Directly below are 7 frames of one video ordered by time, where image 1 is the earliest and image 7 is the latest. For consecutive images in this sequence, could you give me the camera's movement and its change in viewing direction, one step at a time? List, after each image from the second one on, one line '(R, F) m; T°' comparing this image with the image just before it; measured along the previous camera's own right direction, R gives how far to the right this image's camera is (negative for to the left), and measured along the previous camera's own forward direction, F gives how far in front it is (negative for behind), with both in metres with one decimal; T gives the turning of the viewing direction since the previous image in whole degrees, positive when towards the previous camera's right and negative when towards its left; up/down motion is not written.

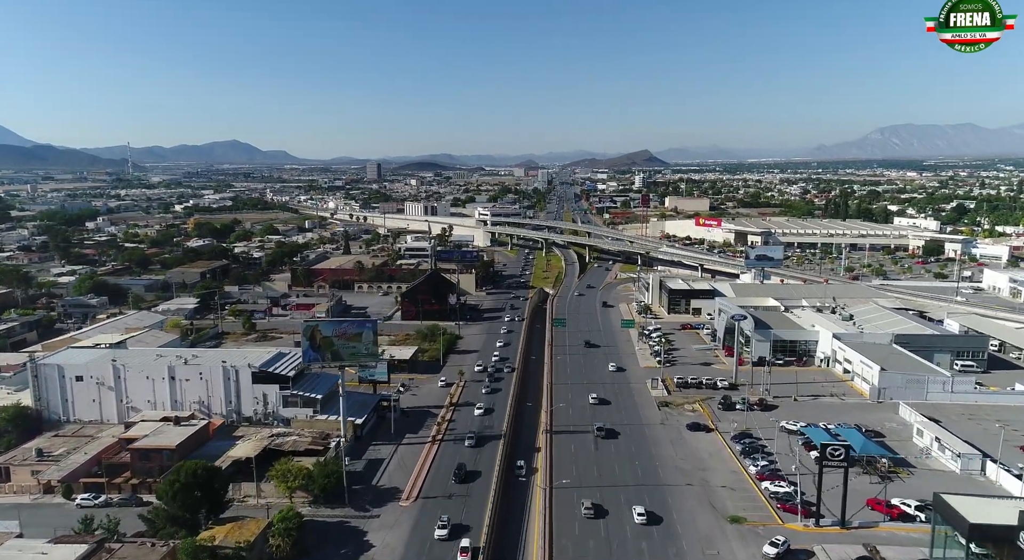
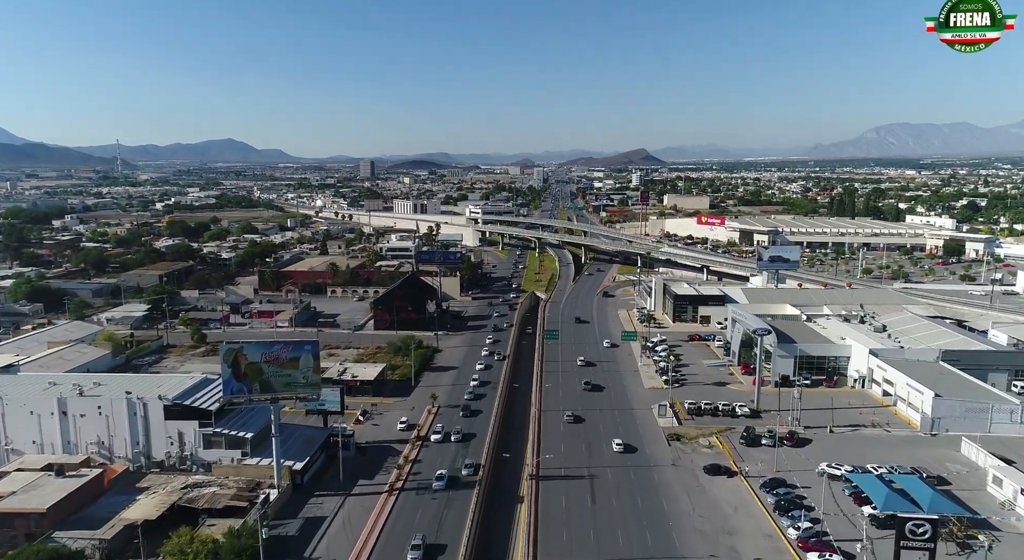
(+0.6, +4.9) m; 0°
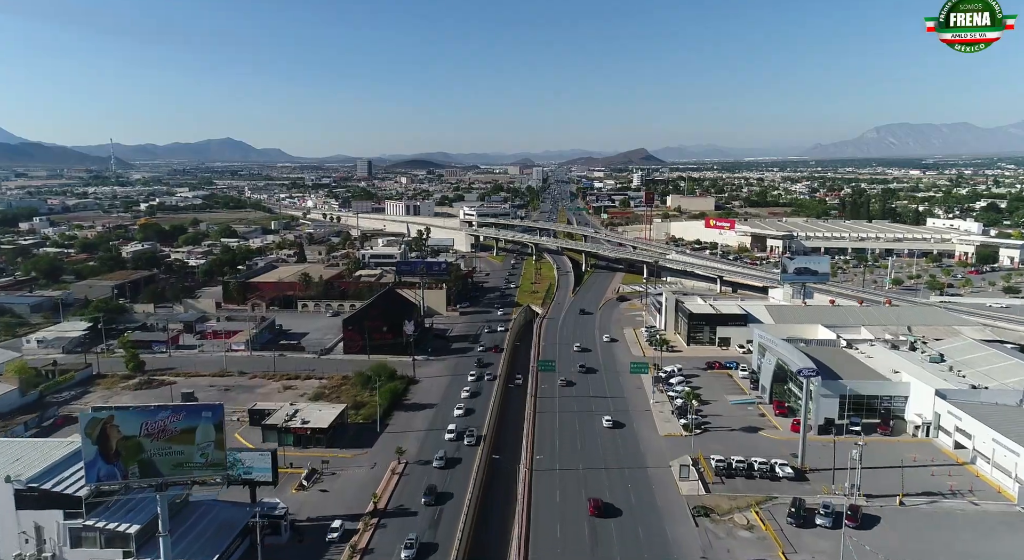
(+0.5, +5.3) m; 0°
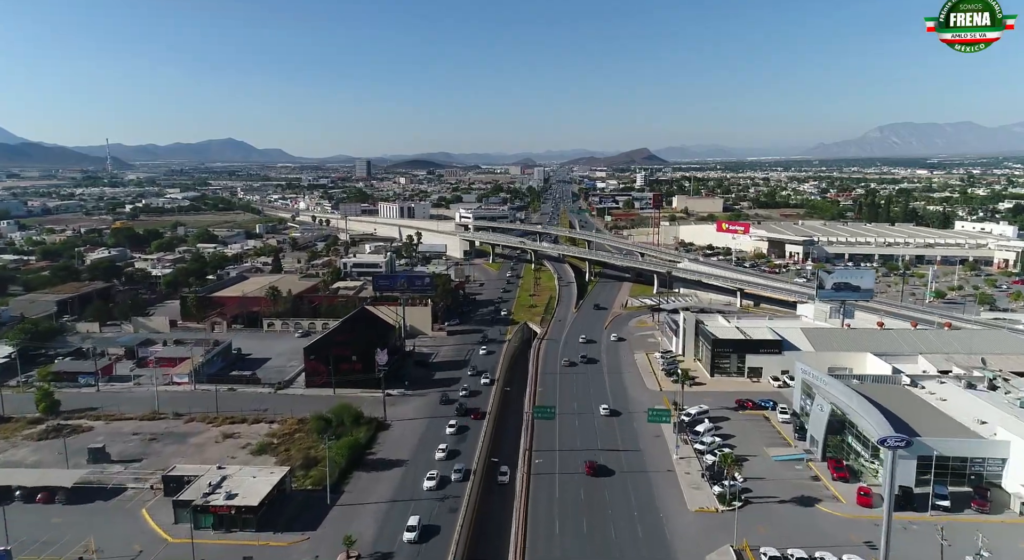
(+0.4, +5.4) m; 0°
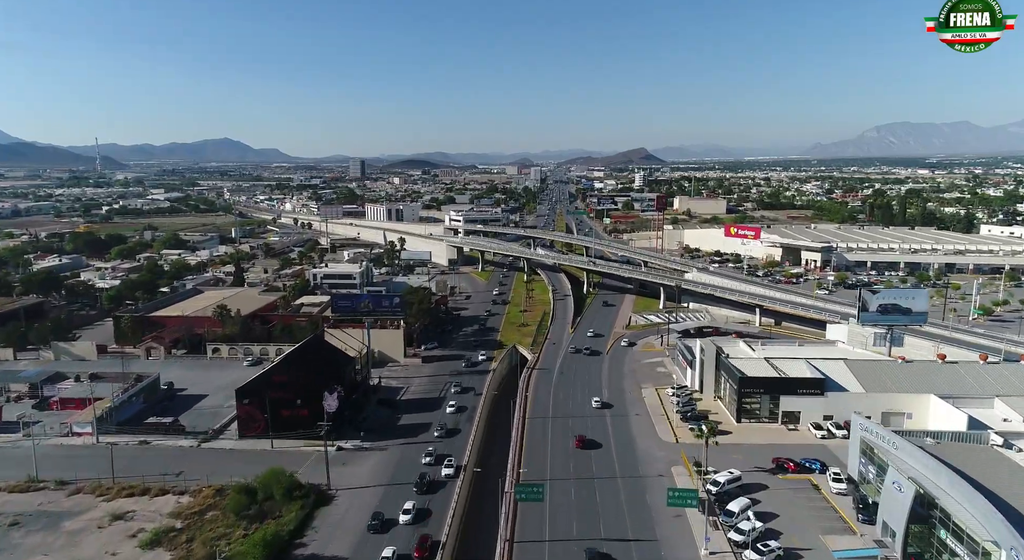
(+0.6, +5.6) m; 0°
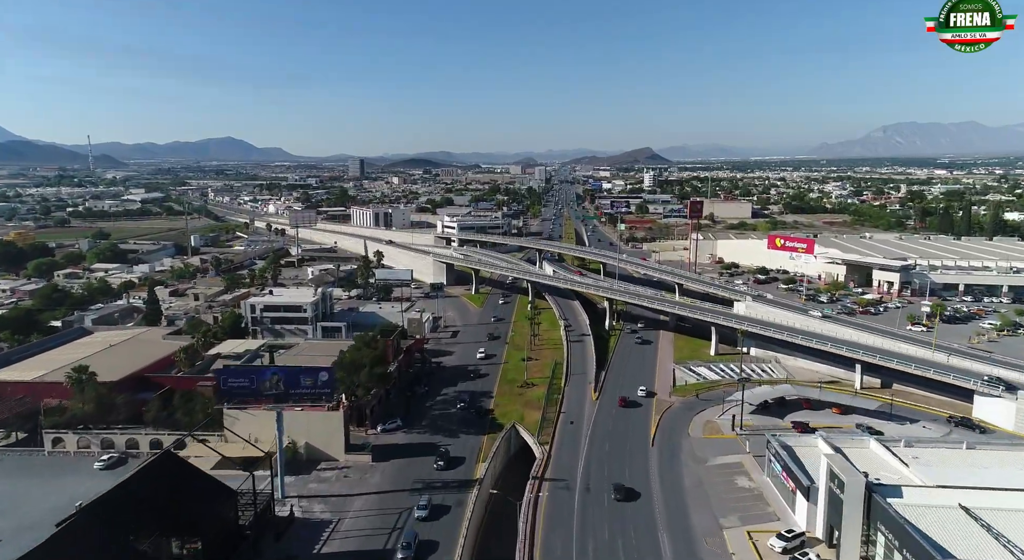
(+0.2, +11.6) m; 0°
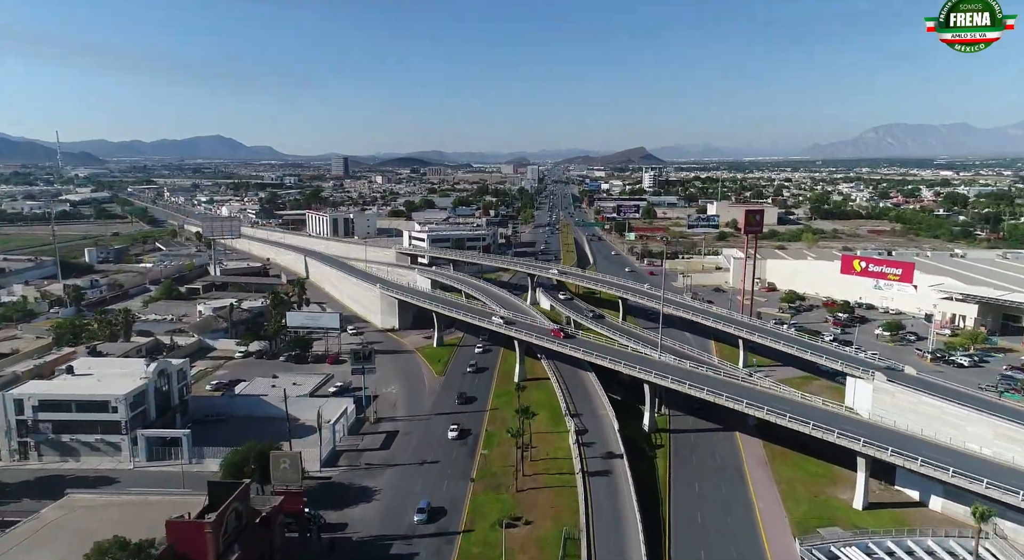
(+0.6, +15.9) m; +1°
